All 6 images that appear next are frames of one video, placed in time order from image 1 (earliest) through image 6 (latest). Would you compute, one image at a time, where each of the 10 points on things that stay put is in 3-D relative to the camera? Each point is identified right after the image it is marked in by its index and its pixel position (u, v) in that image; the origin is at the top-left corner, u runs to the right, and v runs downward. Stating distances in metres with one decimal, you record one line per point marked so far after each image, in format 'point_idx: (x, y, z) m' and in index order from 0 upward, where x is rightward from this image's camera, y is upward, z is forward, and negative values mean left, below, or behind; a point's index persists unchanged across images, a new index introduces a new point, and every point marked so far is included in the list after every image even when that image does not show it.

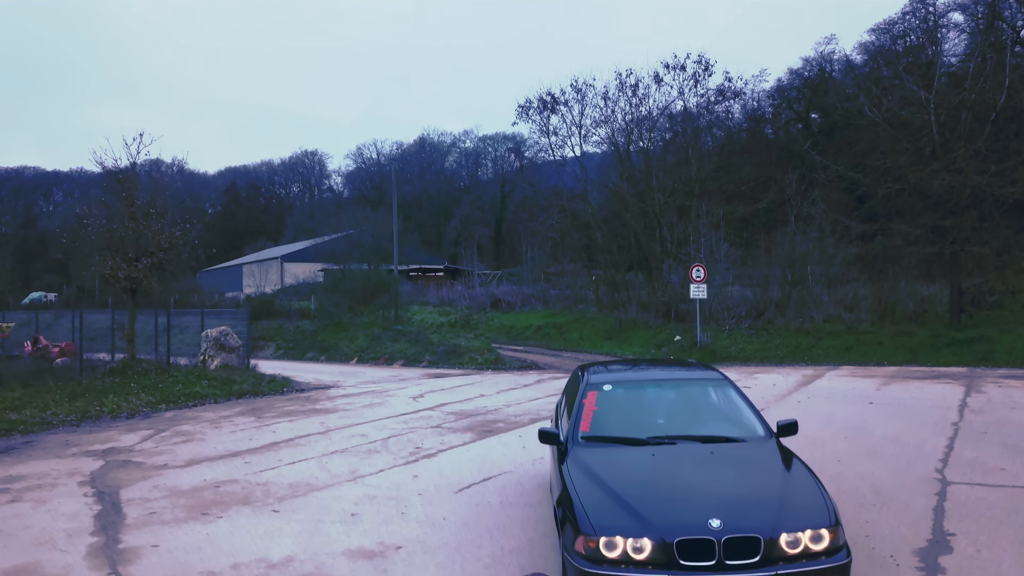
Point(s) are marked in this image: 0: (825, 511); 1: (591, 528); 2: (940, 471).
0: (+1.8, -1.3, +4.5) m
1: (+0.5, -1.4, +4.5) m
2: (+4.3, -1.9, +7.8) m
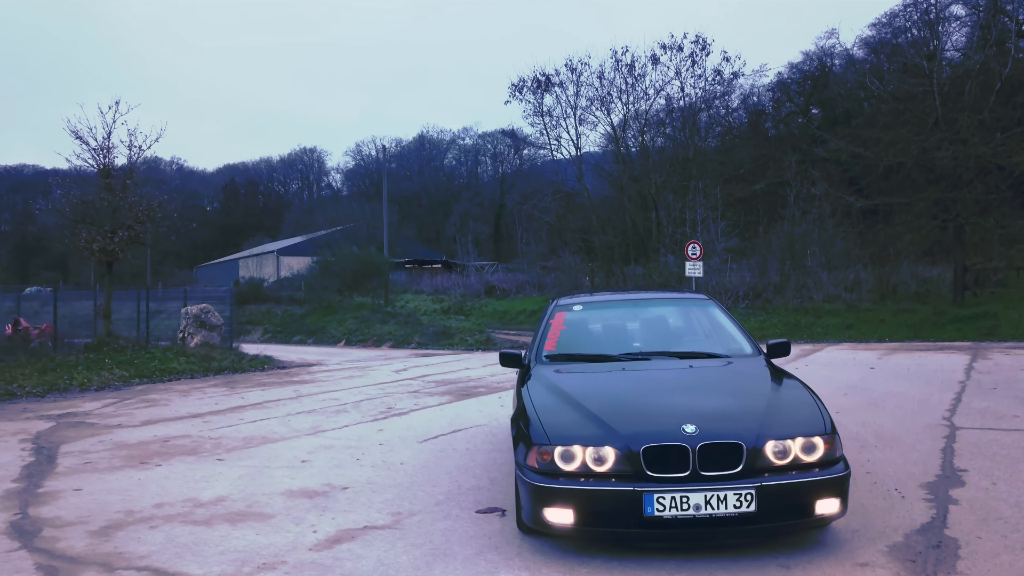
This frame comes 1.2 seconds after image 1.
0: (+1.5, -0.7, +3.9) m
1: (+0.2, -0.8, +3.8) m
2: (+4.0, -1.2, +7.1) m
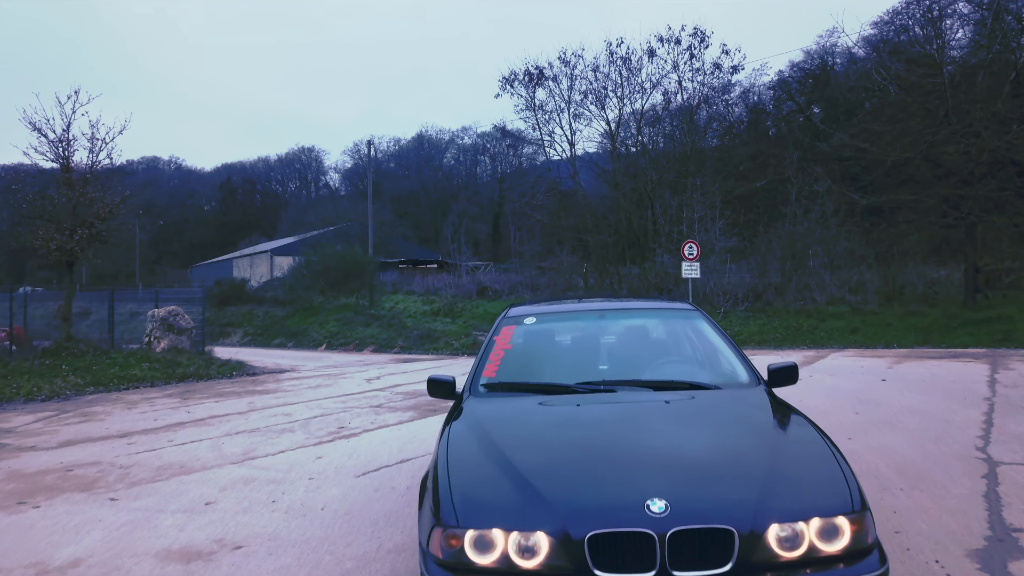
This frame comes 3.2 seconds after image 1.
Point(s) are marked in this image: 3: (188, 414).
0: (+1.2, -0.7, +2.7) m
1: (-0.2, -0.8, +2.7) m
2: (+3.7, -1.3, +6.0) m
3: (-4.5, -1.8, +10.7) m
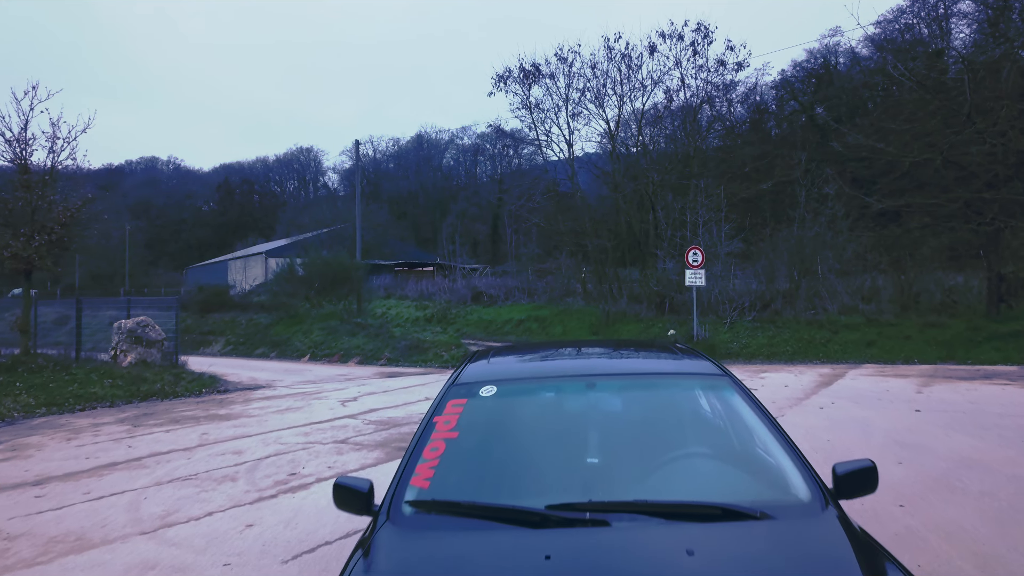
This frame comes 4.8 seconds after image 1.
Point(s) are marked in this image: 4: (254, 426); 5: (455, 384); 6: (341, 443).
0: (+1.0, -0.9, +1.5) m
1: (-0.4, -1.0, +1.4) m
2: (+3.5, -1.5, +4.7) m
3: (-4.7, -2.0, +9.4) m
4: (-3.7, -2.0, +11.0) m
5: (-0.2, -0.4, +3.2) m
6: (-2.0, -1.9, +9.2) m
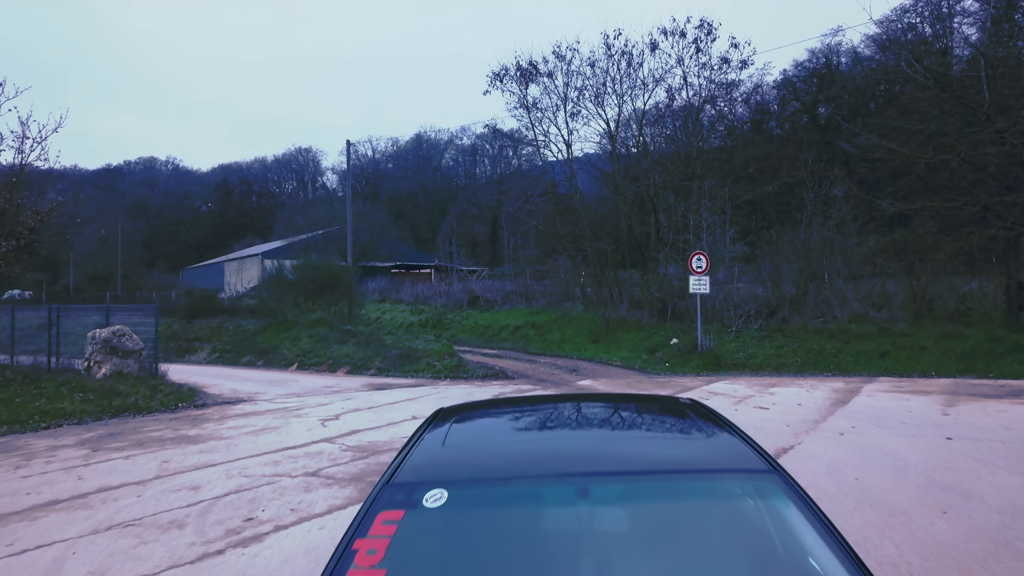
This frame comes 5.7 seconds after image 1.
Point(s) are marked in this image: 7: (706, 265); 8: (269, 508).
0: (+0.9, -1.1, +0.6) m
1: (-0.5, -1.2, +0.5) m
2: (+3.4, -1.7, +3.8) m
3: (-4.8, -2.1, +8.5) m
4: (-3.8, -2.1, +10.1) m
5: (-0.3, -0.6, +2.3) m
6: (-2.1, -2.0, +8.3) m
7: (+4.9, +0.6, +19.4) m
8: (-2.2, -2.0, +7.0) m
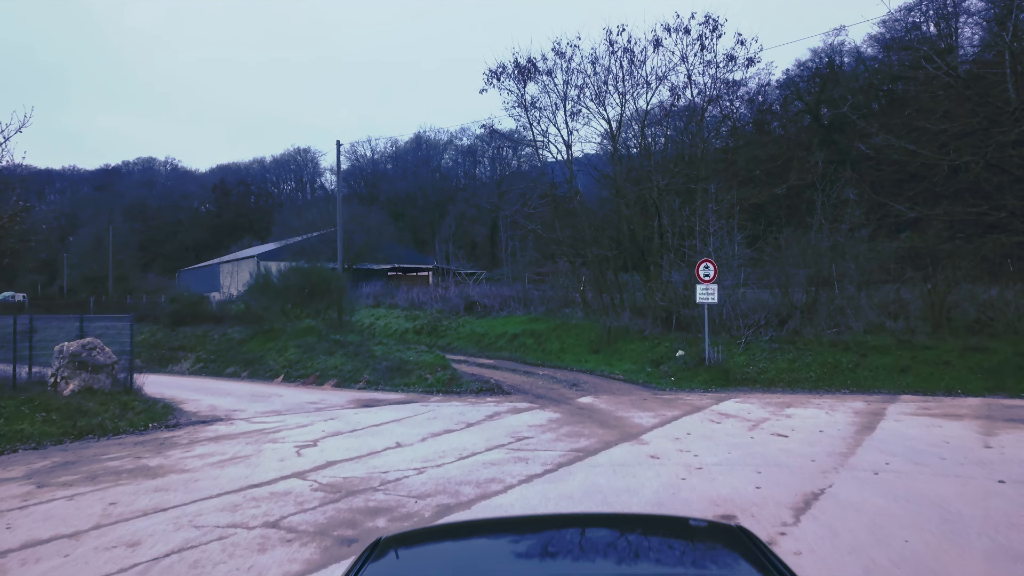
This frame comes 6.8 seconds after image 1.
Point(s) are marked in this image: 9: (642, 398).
0: (+0.8, -1.3, -0.5) m
1: (-0.6, -1.4, -0.6) m
2: (+3.3, -1.9, +2.8) m
3: (-4.9, -2.4, +7.5) m
4: (-3.9, -2.4, +9.0) m
5: (-0.4, -0.8, +1.3) m
6: (-2.2, -2.2, +7.2) m
7: (+4.8, +0.4, +18.4) m
8: (-2.3, -2.2, +6.0) m
9: (+2.6, -2.2, +15.6) m
